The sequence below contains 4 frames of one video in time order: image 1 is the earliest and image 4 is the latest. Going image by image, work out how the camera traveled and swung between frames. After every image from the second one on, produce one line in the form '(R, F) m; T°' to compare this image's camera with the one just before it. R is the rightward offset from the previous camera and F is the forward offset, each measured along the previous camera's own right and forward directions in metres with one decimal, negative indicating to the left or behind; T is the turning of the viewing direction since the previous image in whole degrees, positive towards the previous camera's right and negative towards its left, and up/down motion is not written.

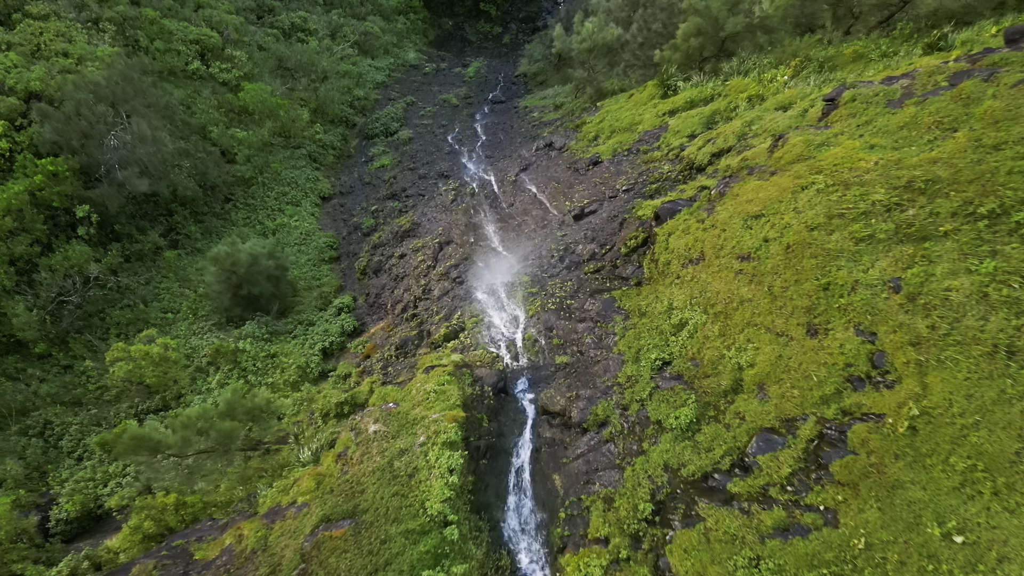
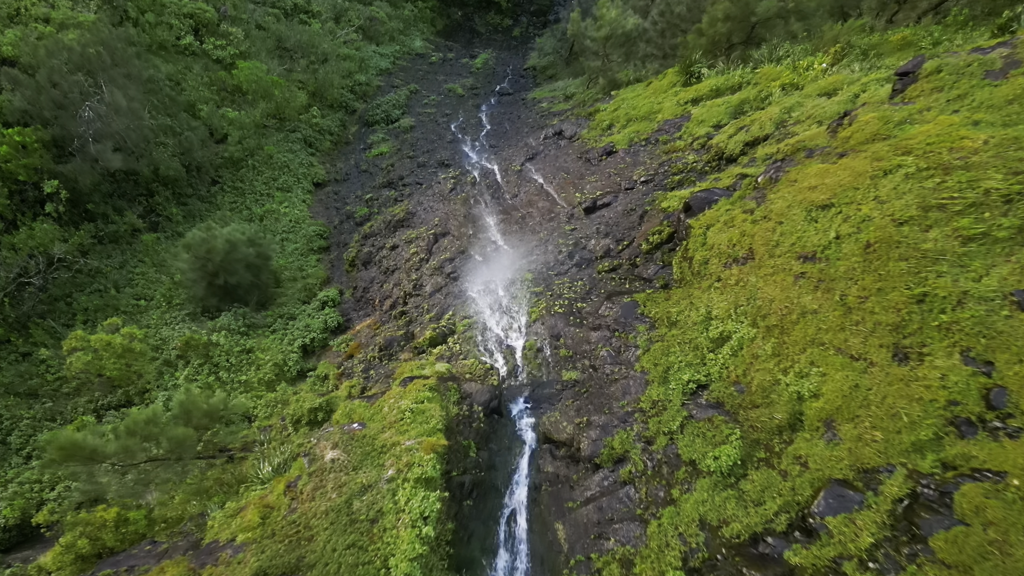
(0.0, +1.8) m; 0°
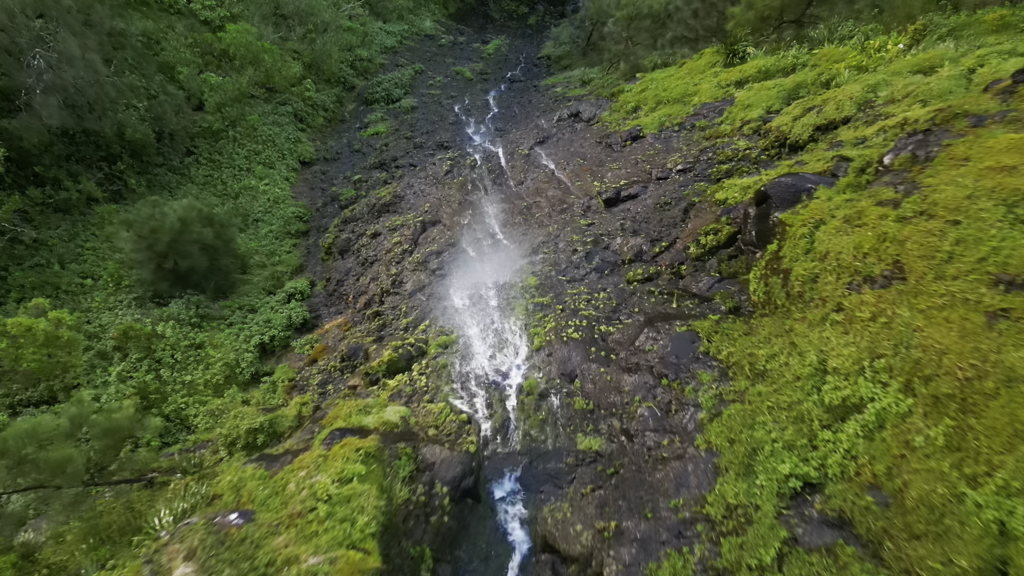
(0.0, +2.8) m; 0°
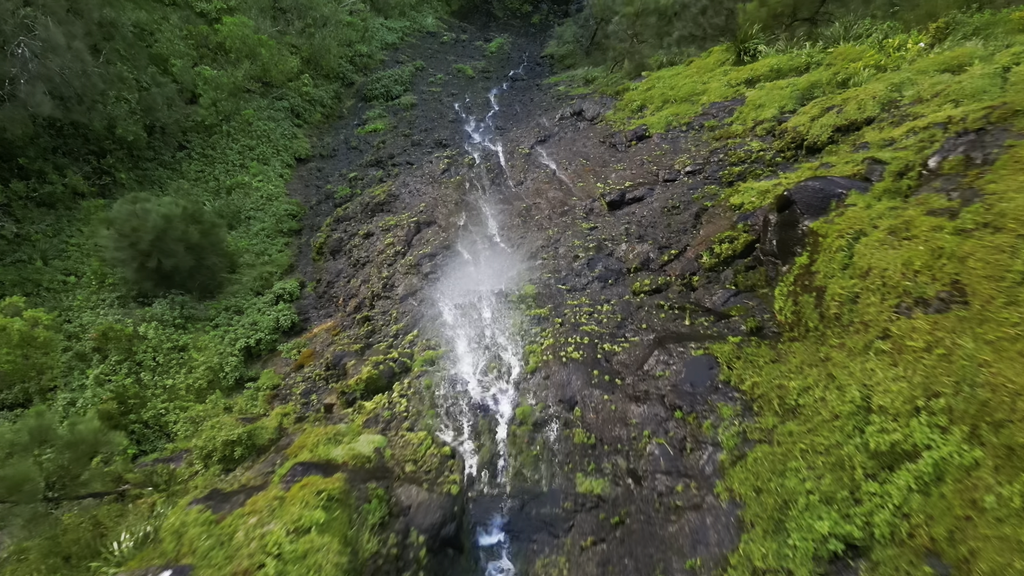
(0.0, +0.7) m; 0°
